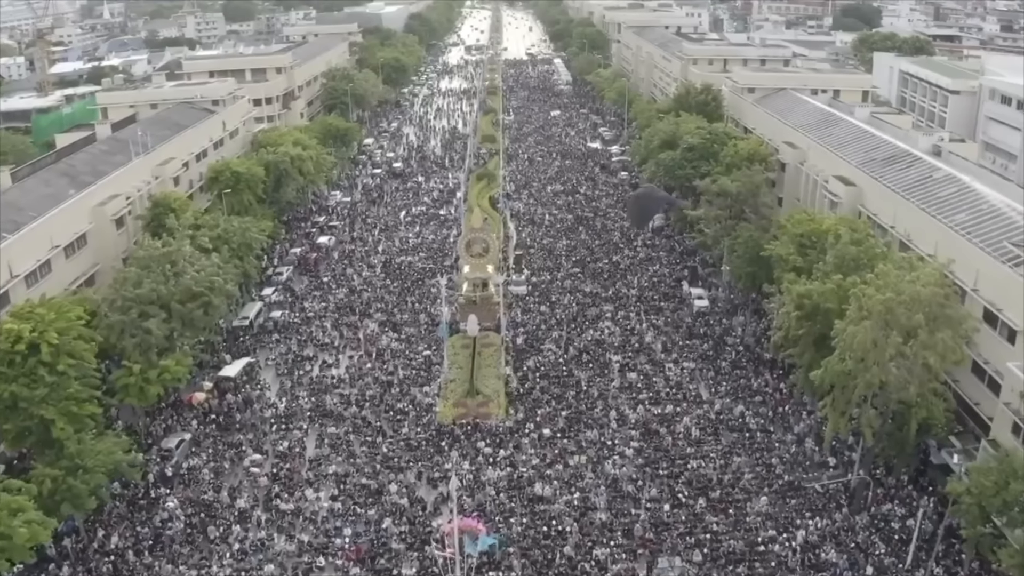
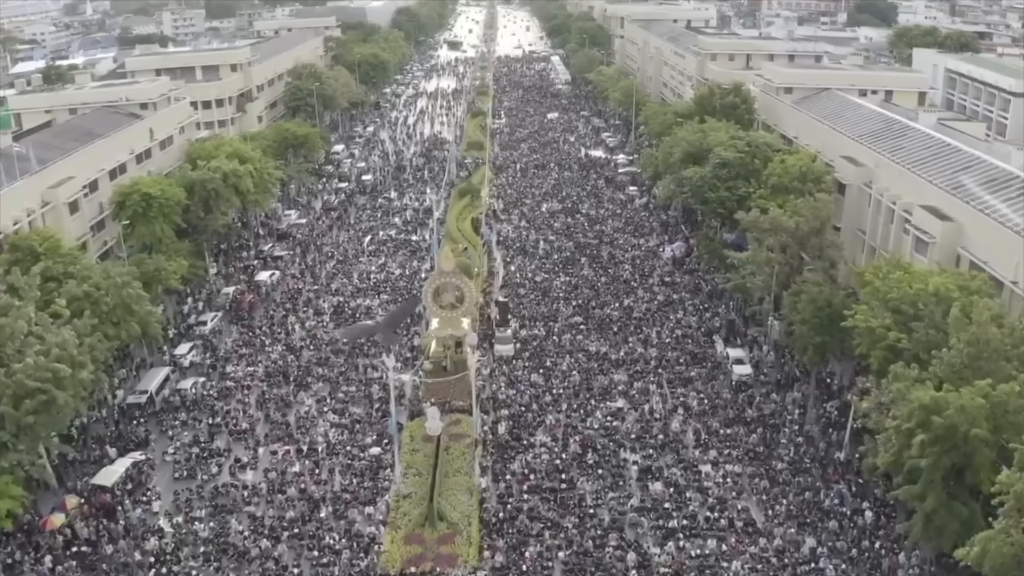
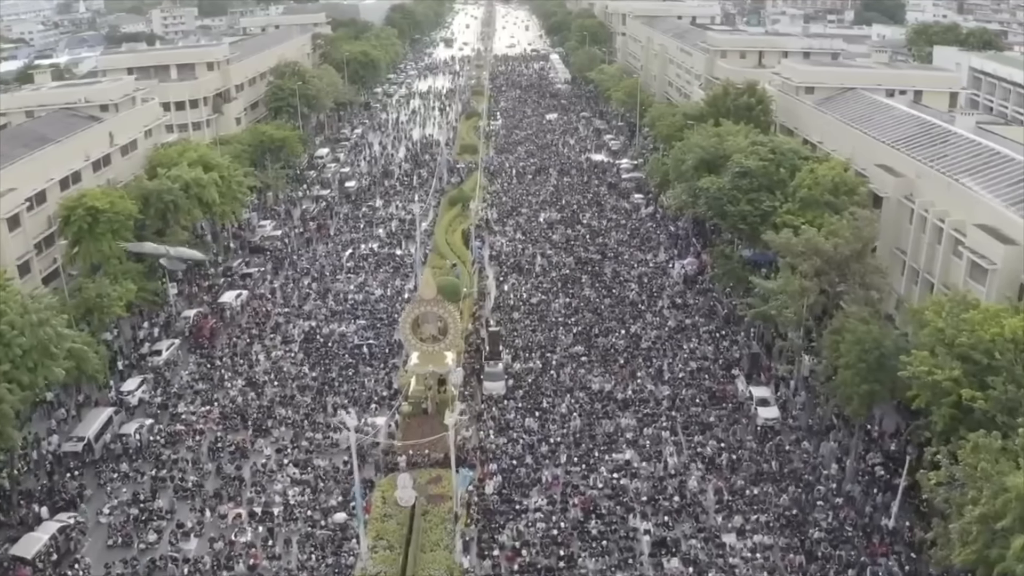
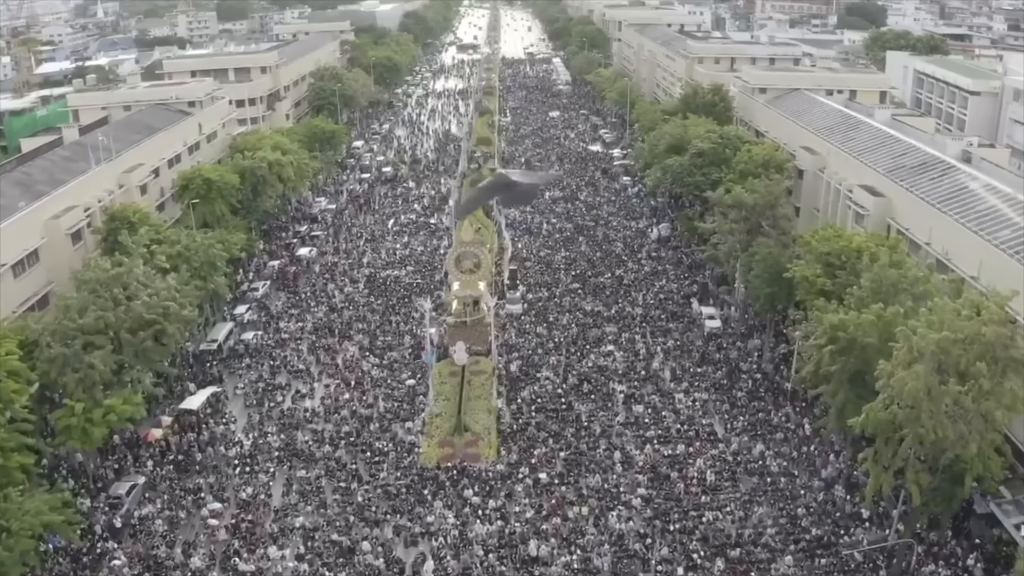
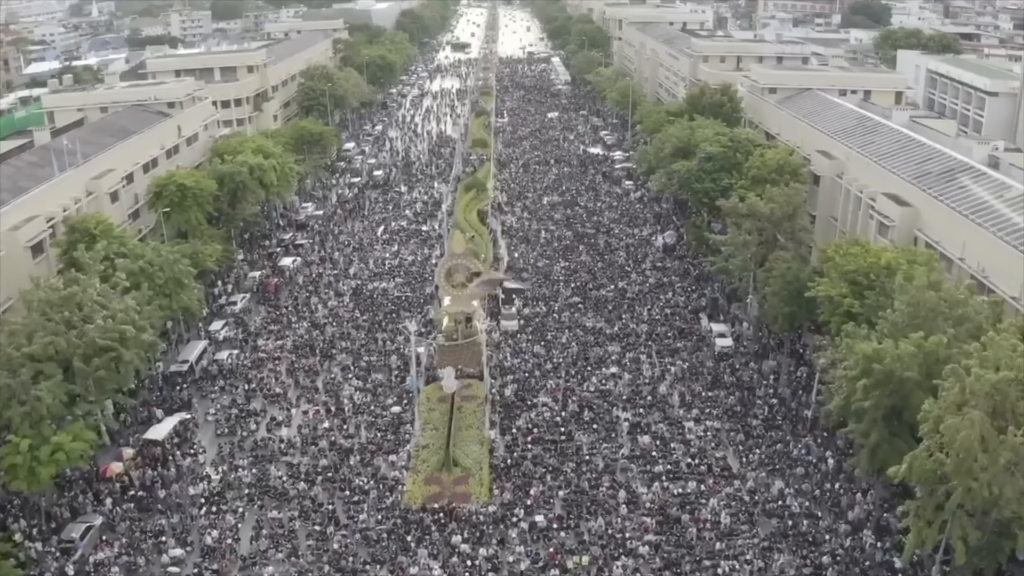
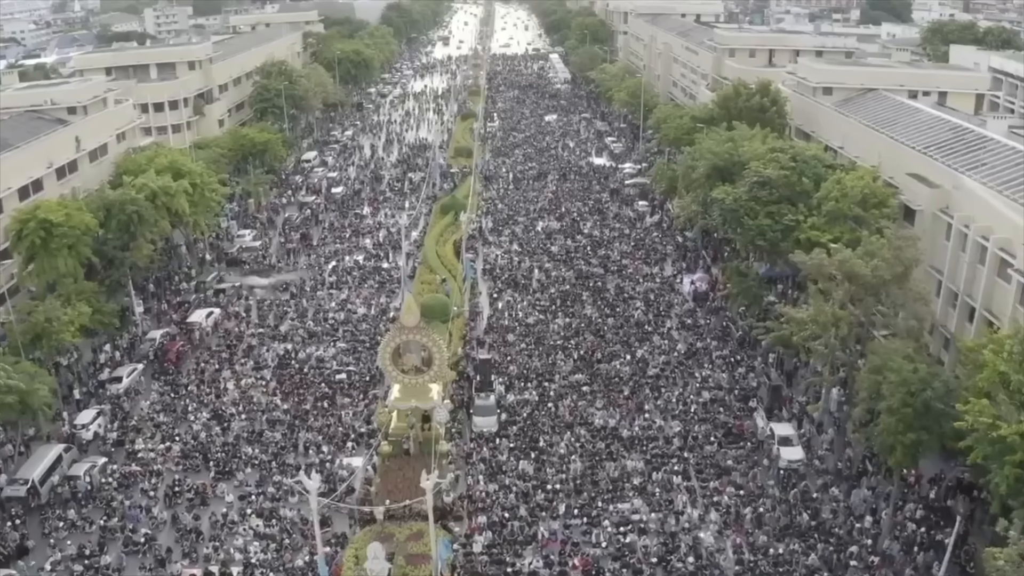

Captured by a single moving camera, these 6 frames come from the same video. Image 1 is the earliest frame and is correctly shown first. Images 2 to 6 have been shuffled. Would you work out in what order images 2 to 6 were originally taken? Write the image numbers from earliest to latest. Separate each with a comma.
4, 5, 2, 3, 6
